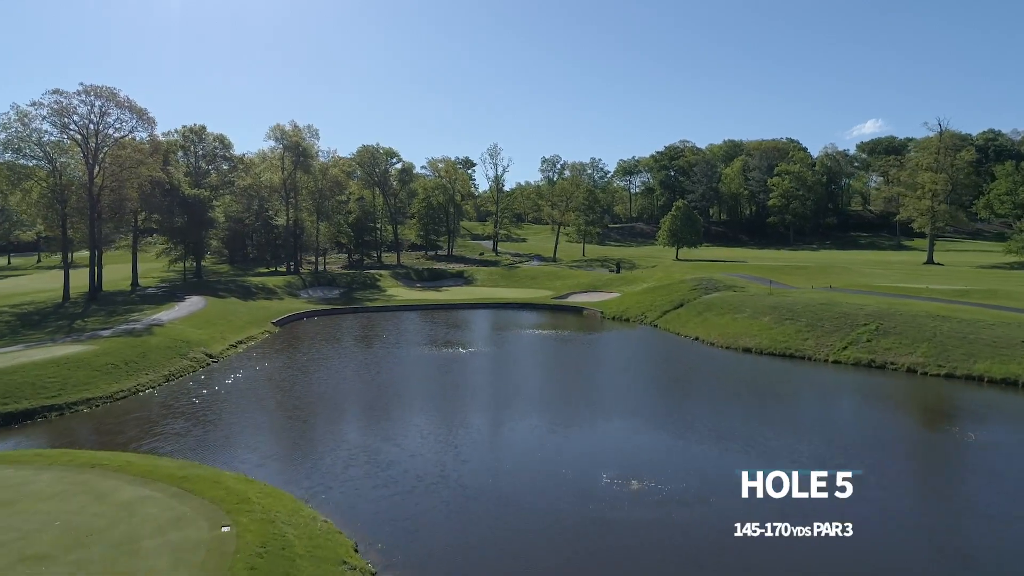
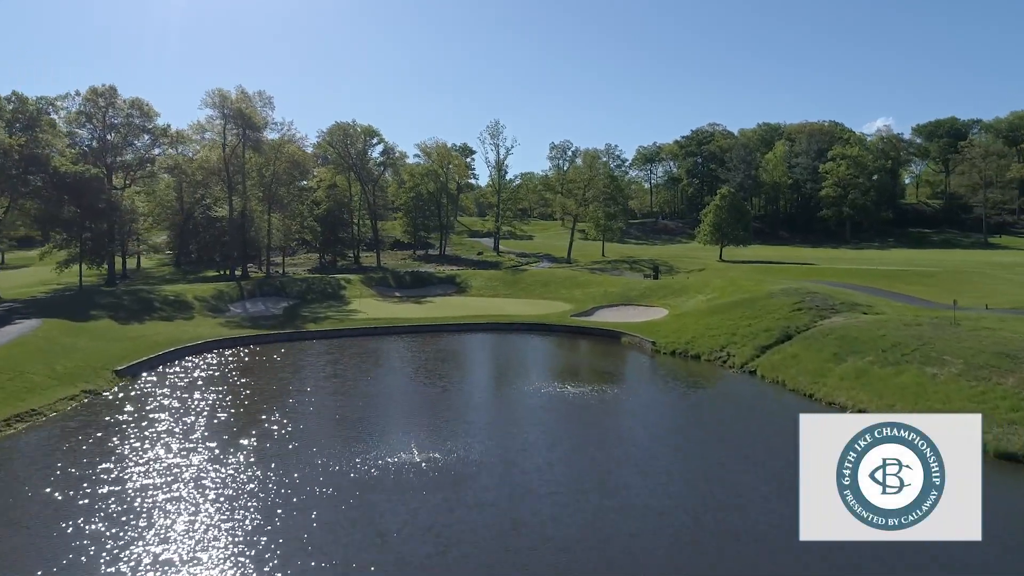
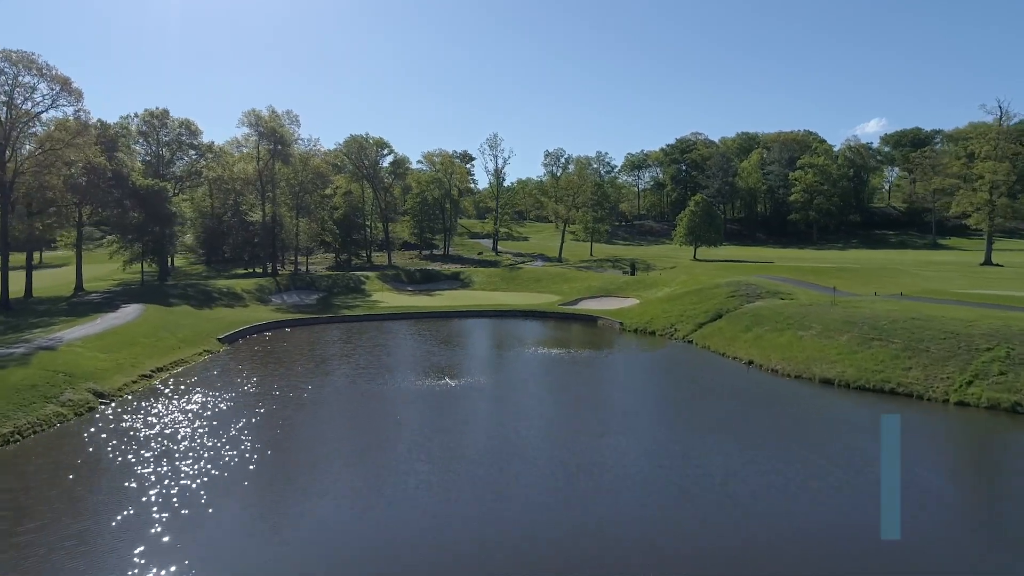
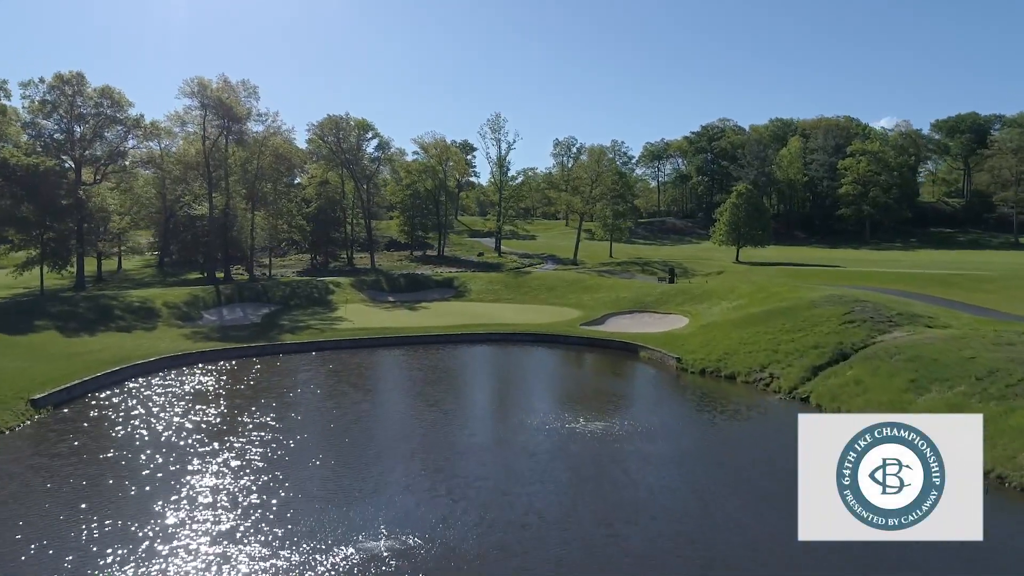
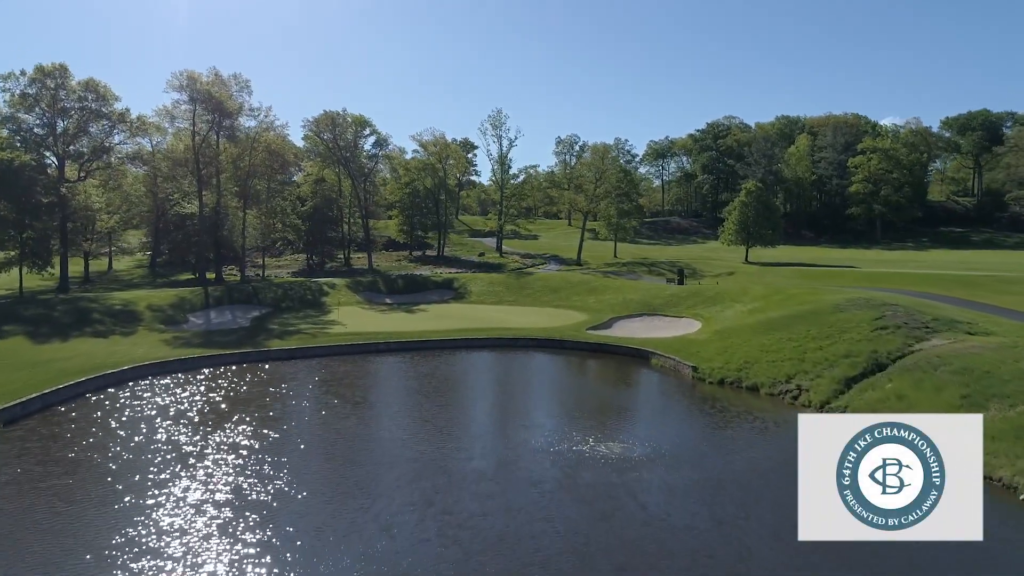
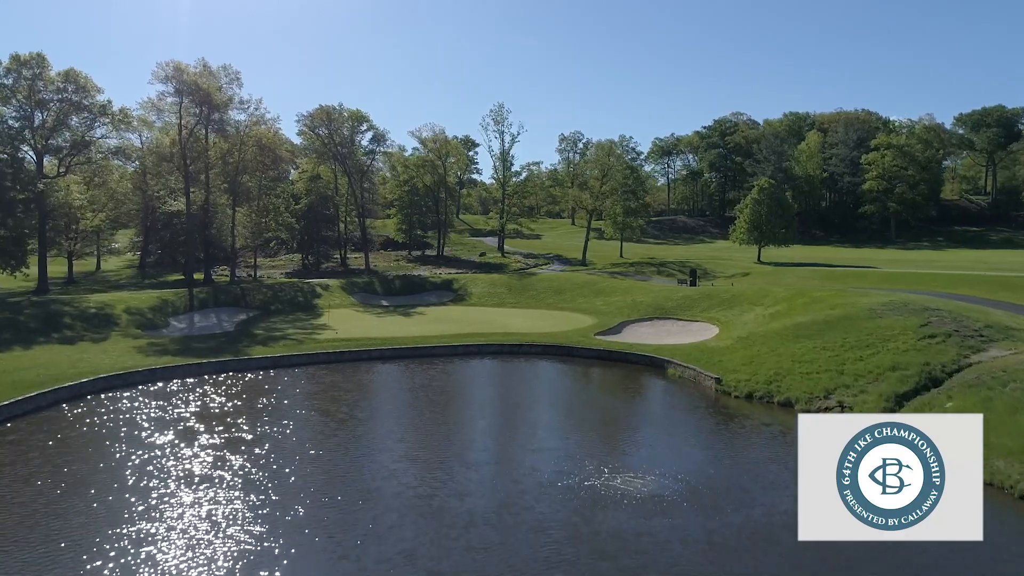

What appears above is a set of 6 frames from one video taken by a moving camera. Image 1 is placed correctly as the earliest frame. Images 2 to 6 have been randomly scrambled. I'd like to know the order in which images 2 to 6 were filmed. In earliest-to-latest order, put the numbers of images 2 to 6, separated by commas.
3, 2, 4, 5, 6
